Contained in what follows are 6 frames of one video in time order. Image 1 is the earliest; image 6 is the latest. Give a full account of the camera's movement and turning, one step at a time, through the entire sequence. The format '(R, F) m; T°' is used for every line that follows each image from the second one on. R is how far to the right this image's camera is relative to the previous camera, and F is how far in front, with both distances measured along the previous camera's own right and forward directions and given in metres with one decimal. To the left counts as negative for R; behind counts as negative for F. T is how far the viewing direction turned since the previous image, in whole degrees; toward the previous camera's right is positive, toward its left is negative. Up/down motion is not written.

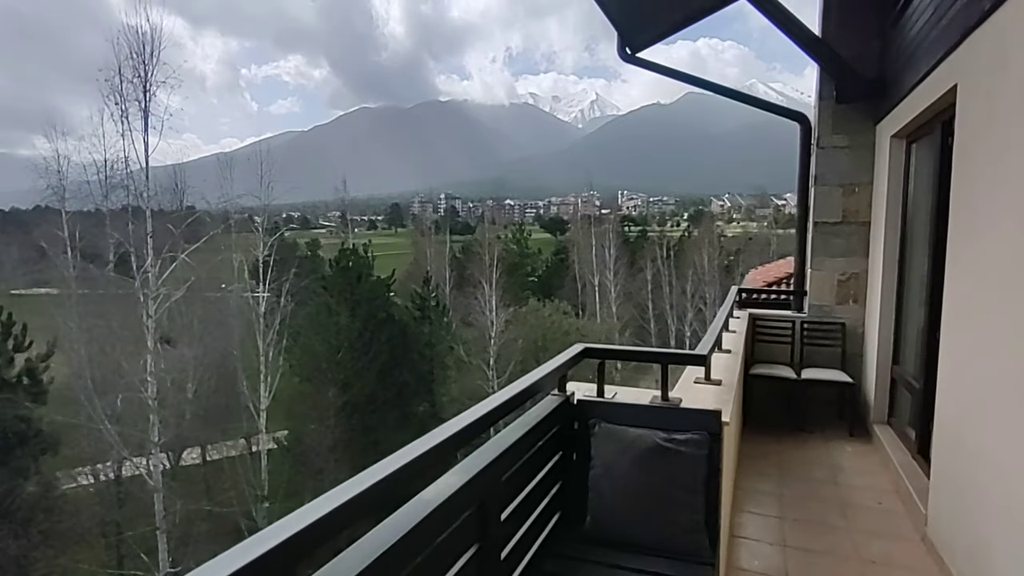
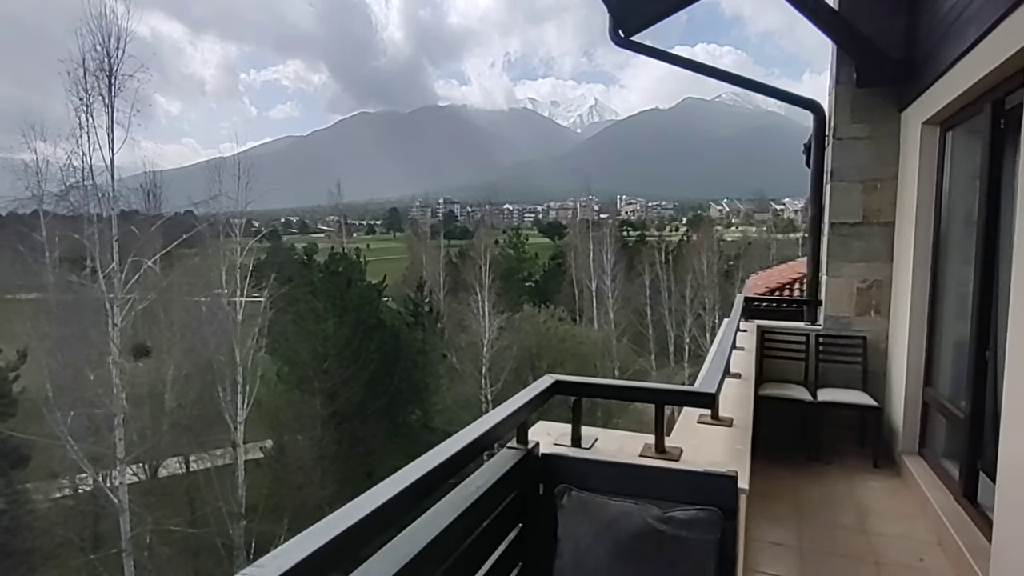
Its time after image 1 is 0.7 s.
(+0.1, +0.5) m; 0°
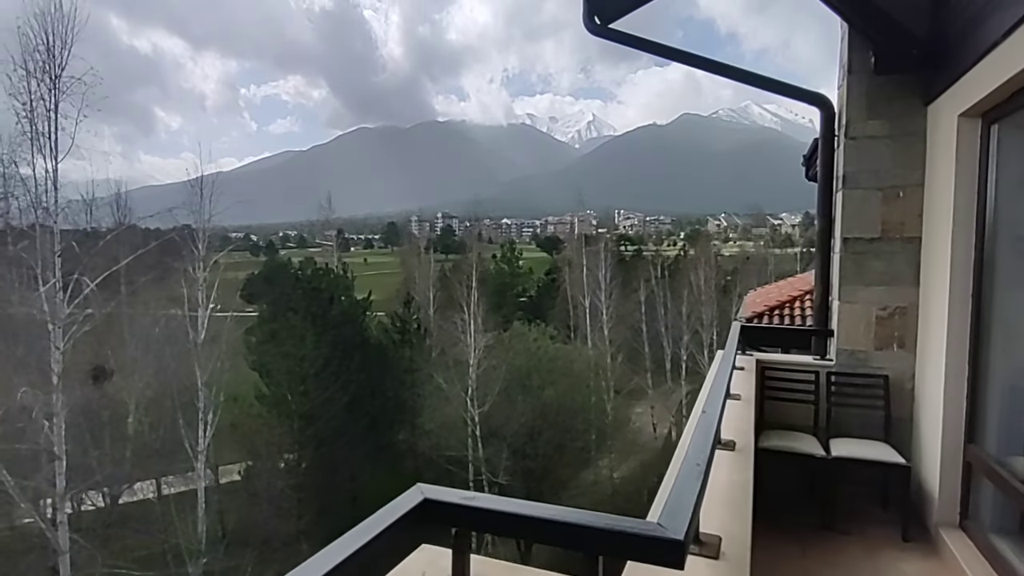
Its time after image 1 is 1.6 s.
(+0.2, +0.6) m; 0°
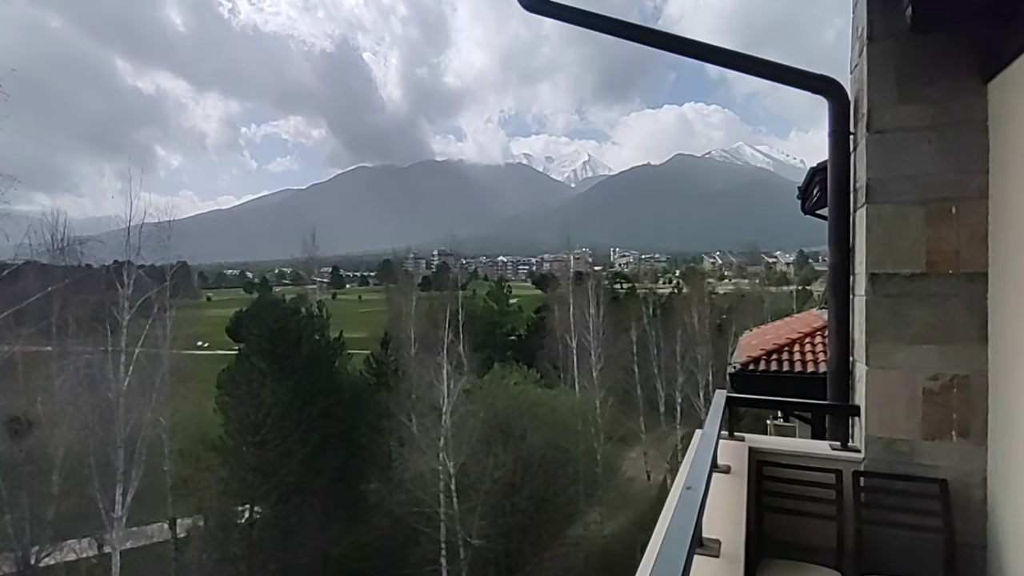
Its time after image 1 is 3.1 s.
(+0.4, +1.0) m; 0°
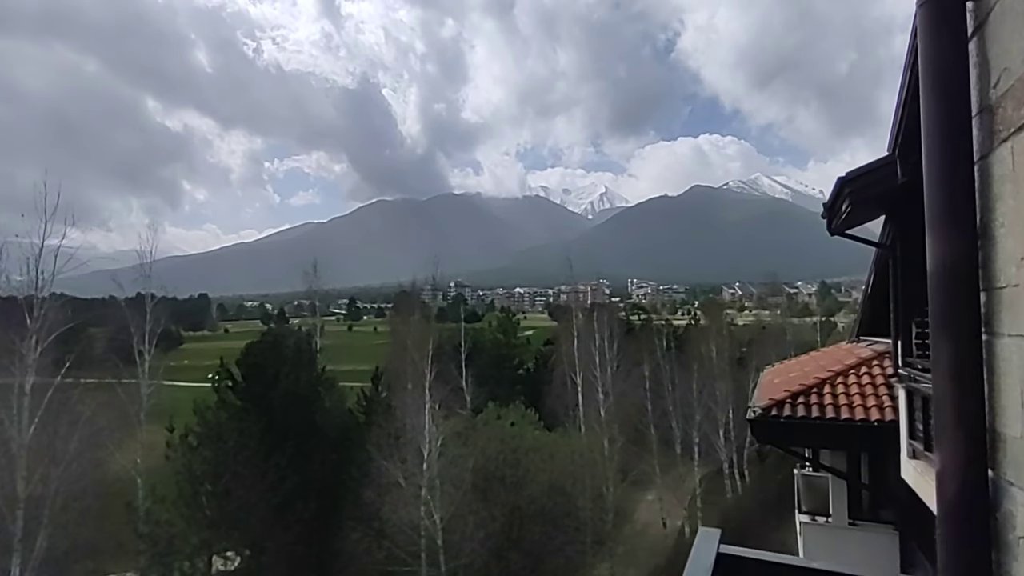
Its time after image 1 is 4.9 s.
(+0.5, +1.3) m; -2°
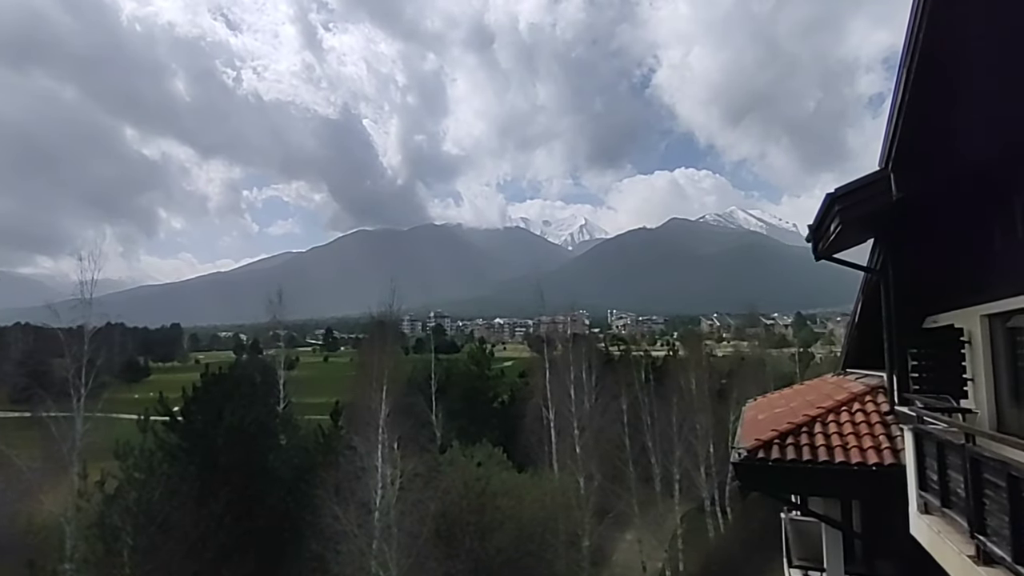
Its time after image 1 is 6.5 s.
(+0.3, +0.9) m; +2°
